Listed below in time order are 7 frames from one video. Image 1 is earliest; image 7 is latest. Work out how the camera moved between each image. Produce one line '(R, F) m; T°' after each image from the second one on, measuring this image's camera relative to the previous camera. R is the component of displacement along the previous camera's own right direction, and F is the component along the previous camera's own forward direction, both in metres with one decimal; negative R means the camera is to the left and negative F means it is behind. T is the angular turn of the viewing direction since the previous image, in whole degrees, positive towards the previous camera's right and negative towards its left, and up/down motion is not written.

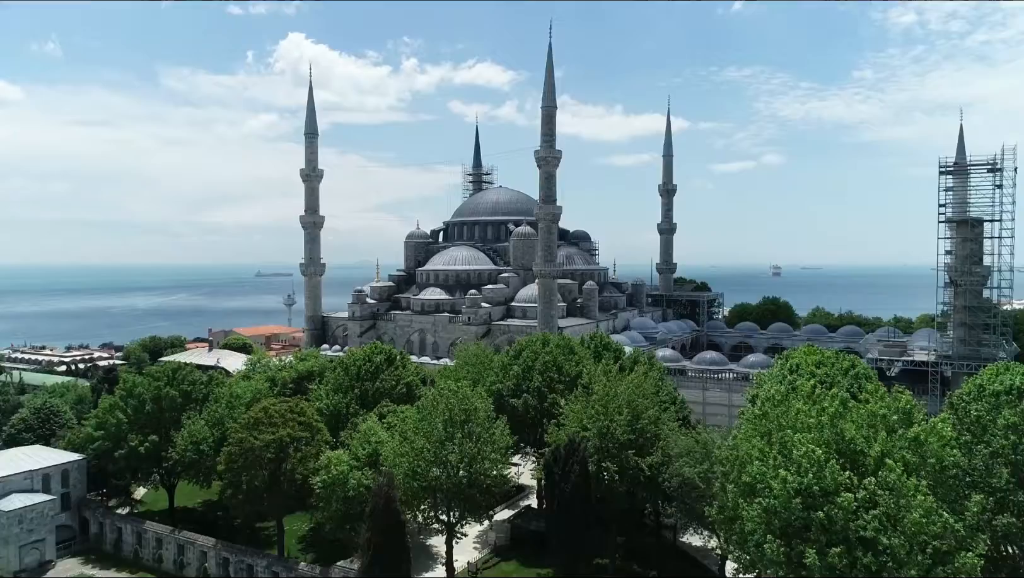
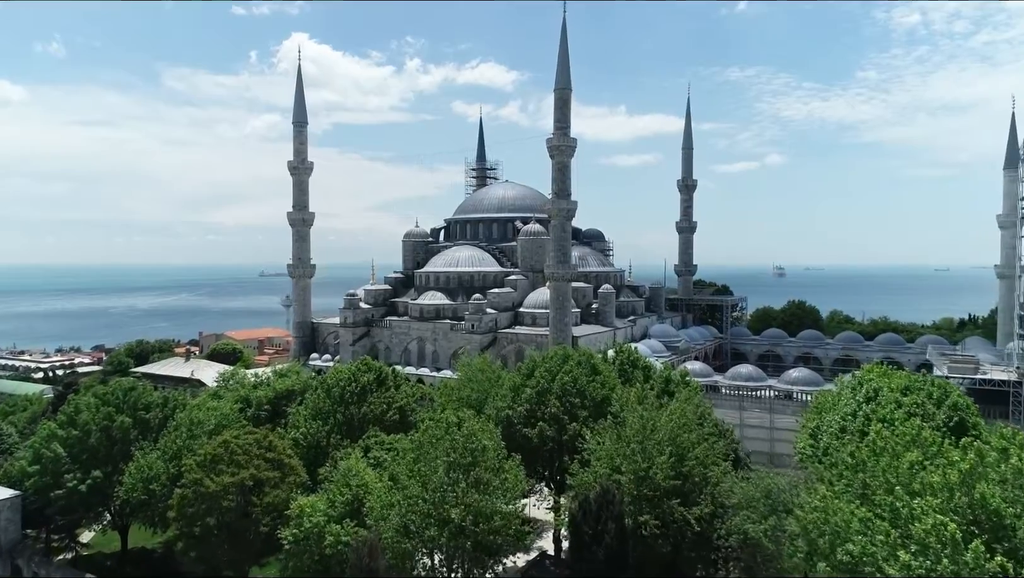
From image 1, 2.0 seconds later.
(-0.3, +4.1) m; 0°
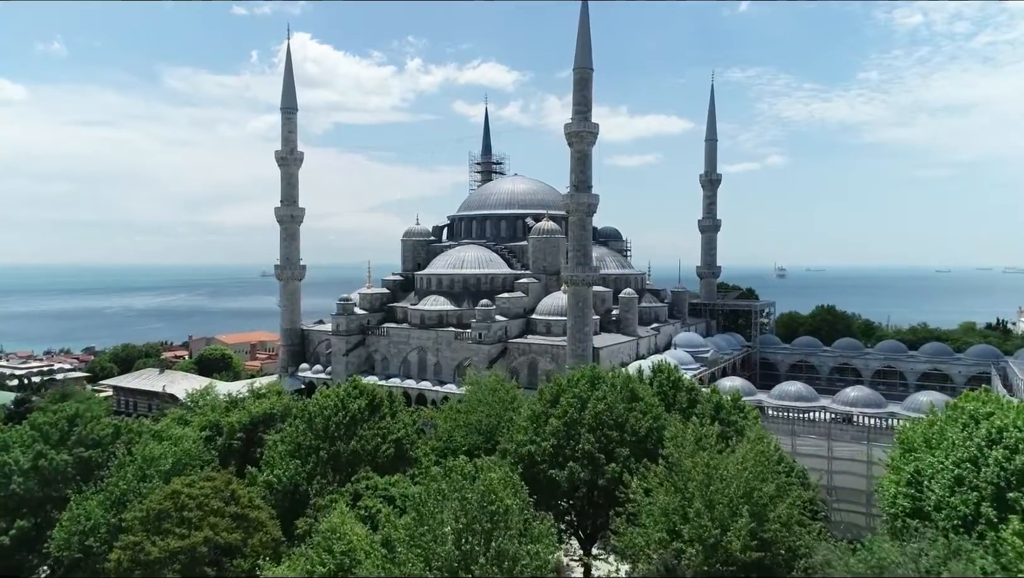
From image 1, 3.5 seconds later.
(-0.6, +4.0) m; 0°
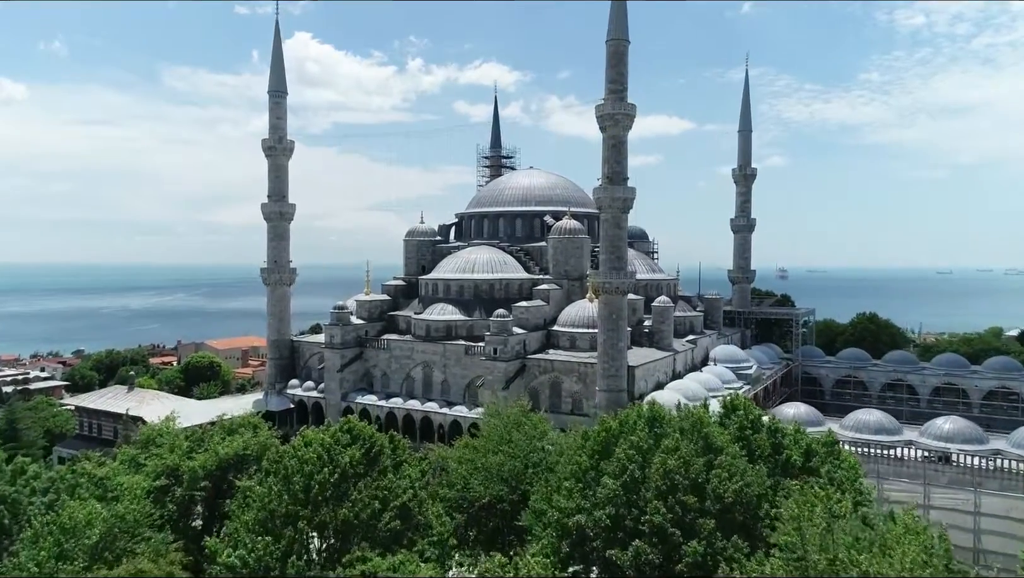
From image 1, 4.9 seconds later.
(-0.9, +4.4) m; 0°
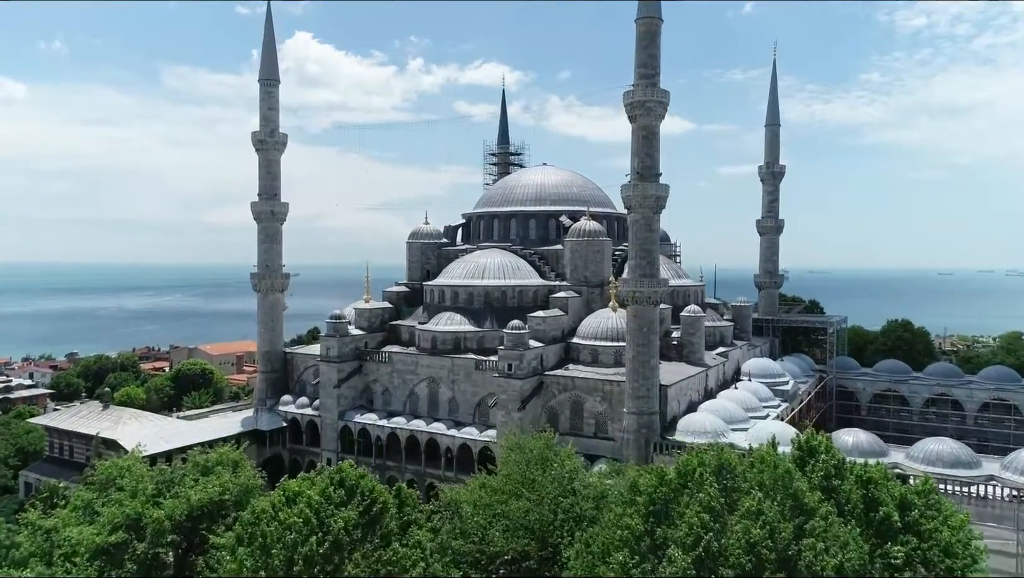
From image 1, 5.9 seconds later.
(-0.6, +2.9) m; 0°
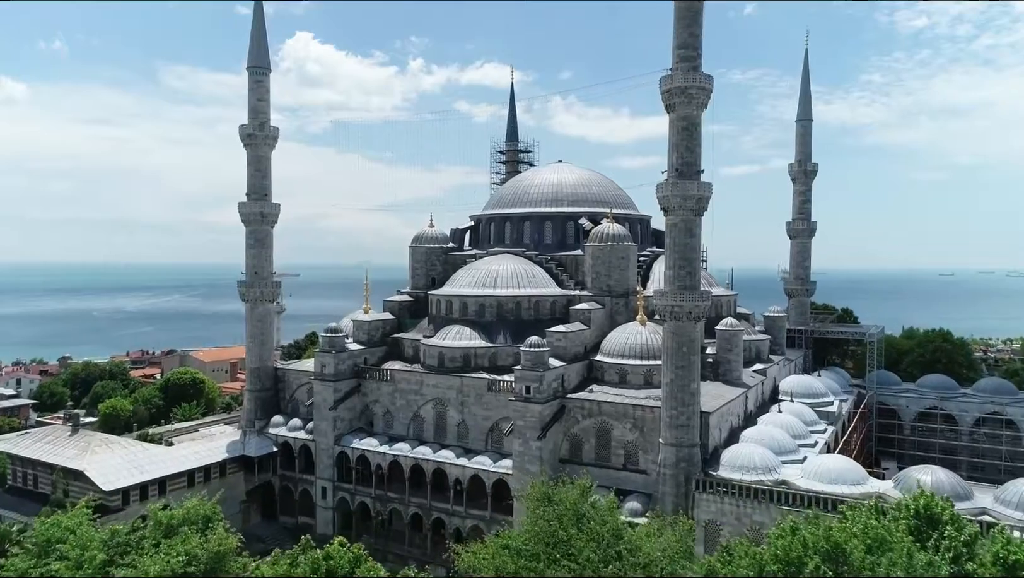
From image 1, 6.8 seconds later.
(-0.6, +2.9) m; 0°
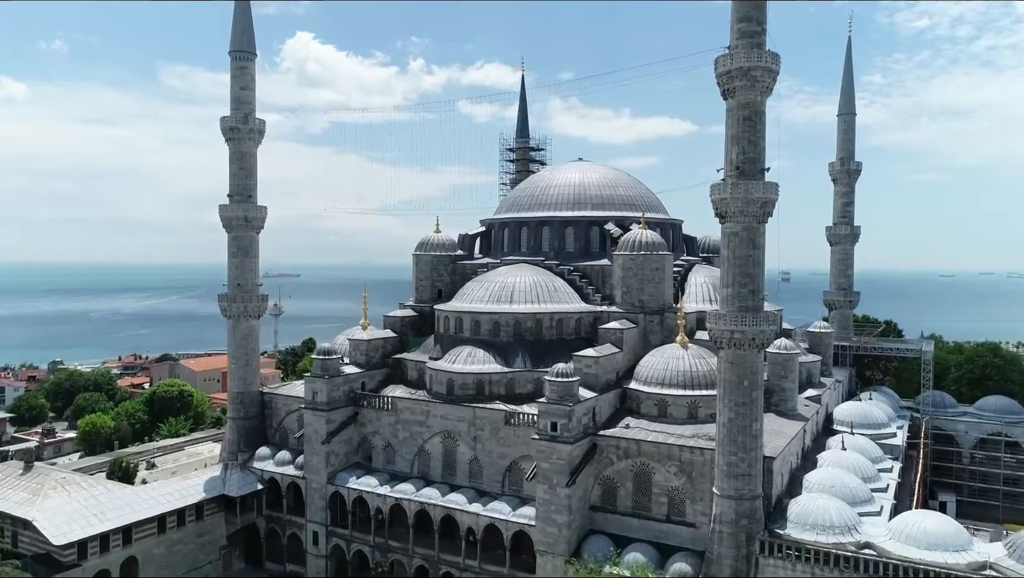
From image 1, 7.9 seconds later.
(-0.7, +3.4) m; 0°
